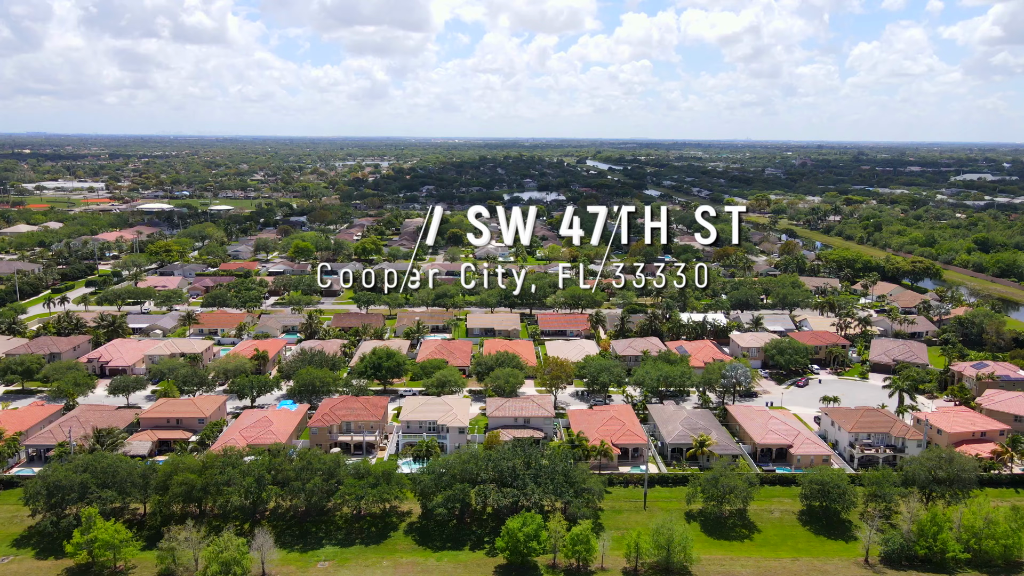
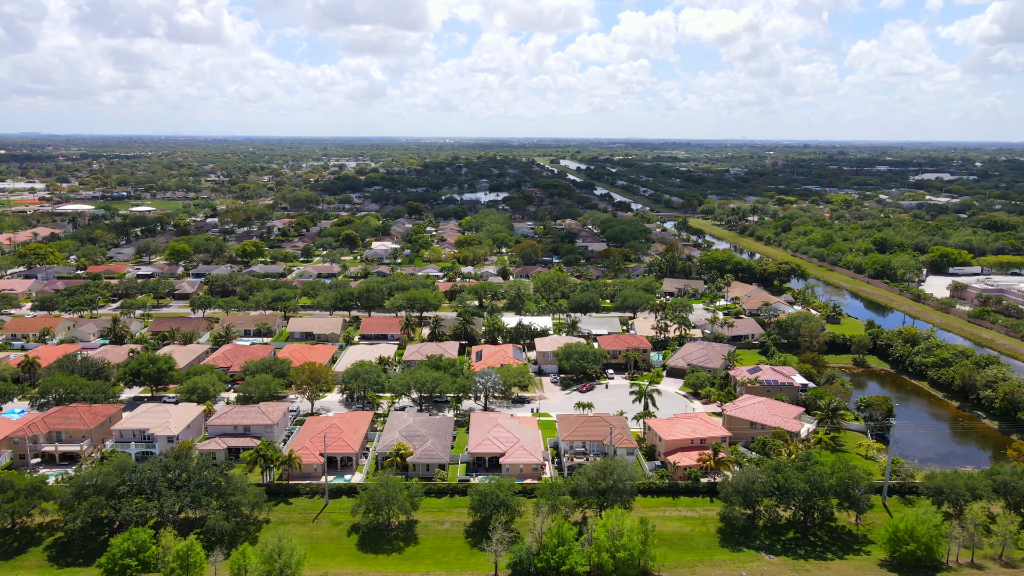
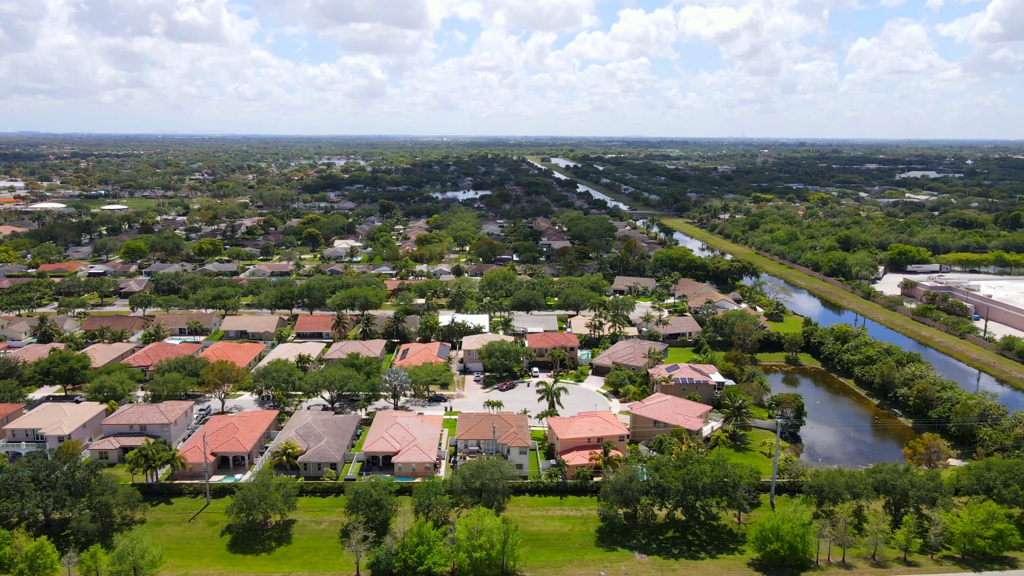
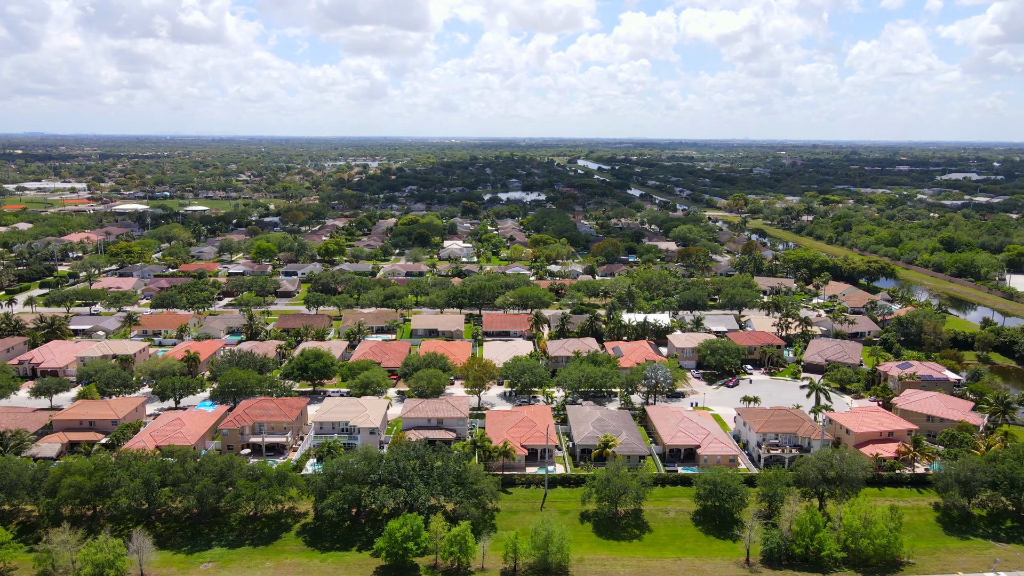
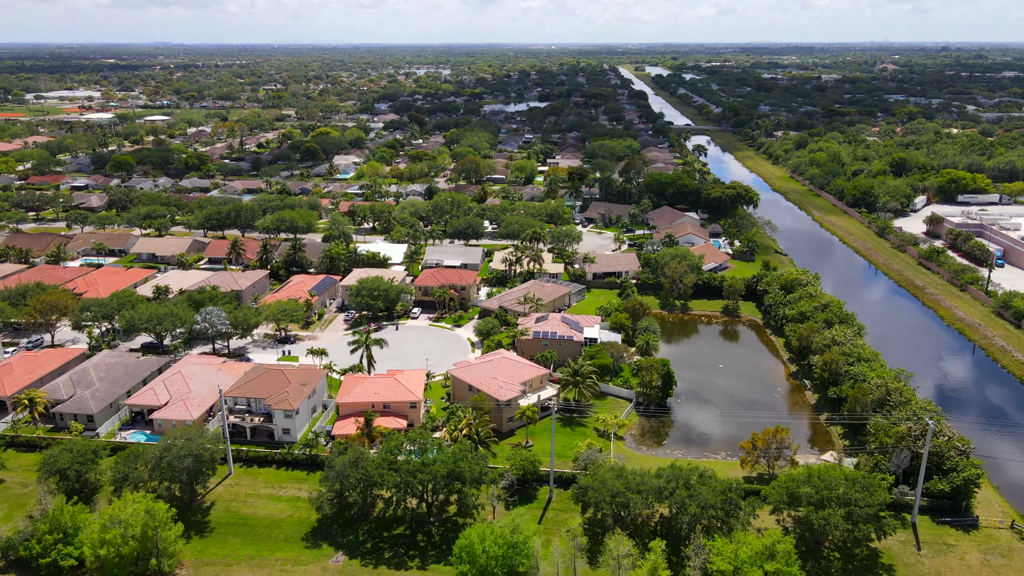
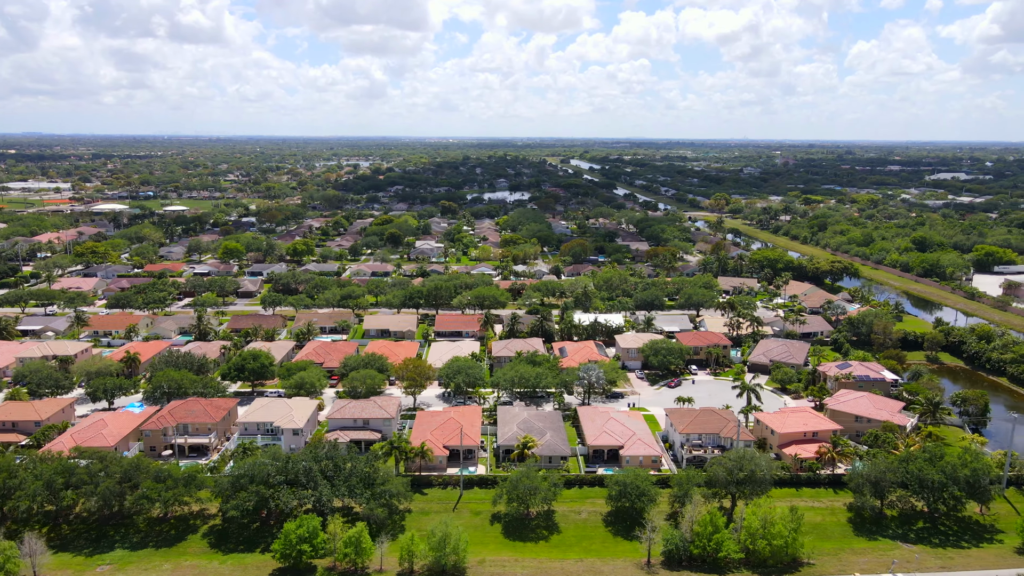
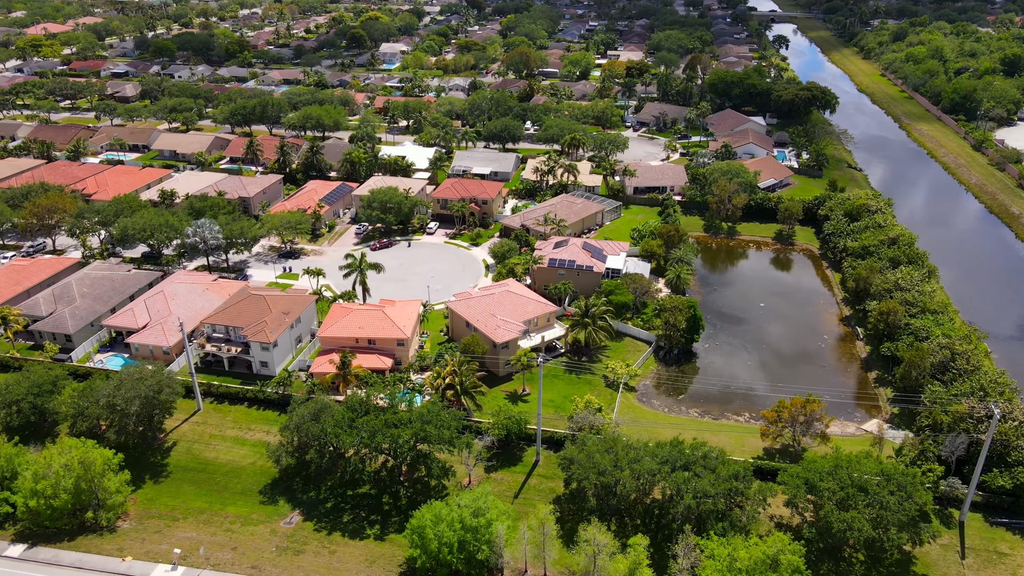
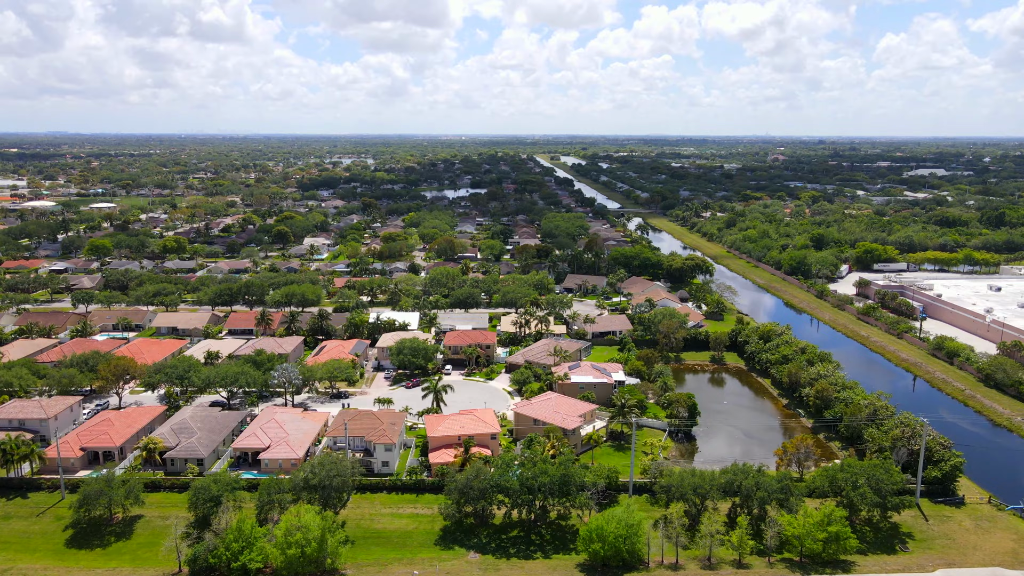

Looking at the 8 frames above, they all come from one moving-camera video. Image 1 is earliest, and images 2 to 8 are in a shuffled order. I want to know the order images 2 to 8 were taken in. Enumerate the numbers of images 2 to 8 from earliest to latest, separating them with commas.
4, 6, 2, 3, 8, 5, 7
